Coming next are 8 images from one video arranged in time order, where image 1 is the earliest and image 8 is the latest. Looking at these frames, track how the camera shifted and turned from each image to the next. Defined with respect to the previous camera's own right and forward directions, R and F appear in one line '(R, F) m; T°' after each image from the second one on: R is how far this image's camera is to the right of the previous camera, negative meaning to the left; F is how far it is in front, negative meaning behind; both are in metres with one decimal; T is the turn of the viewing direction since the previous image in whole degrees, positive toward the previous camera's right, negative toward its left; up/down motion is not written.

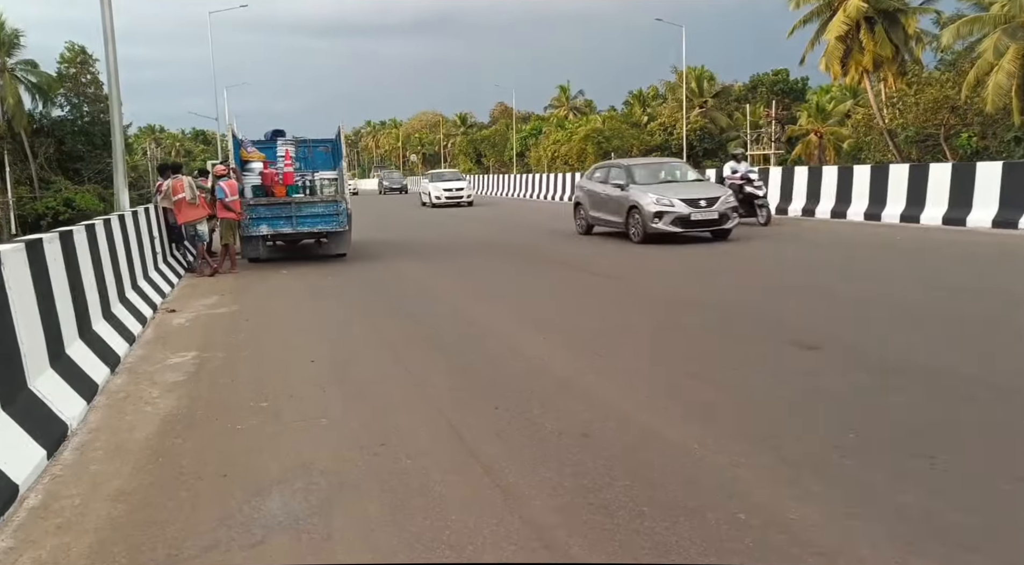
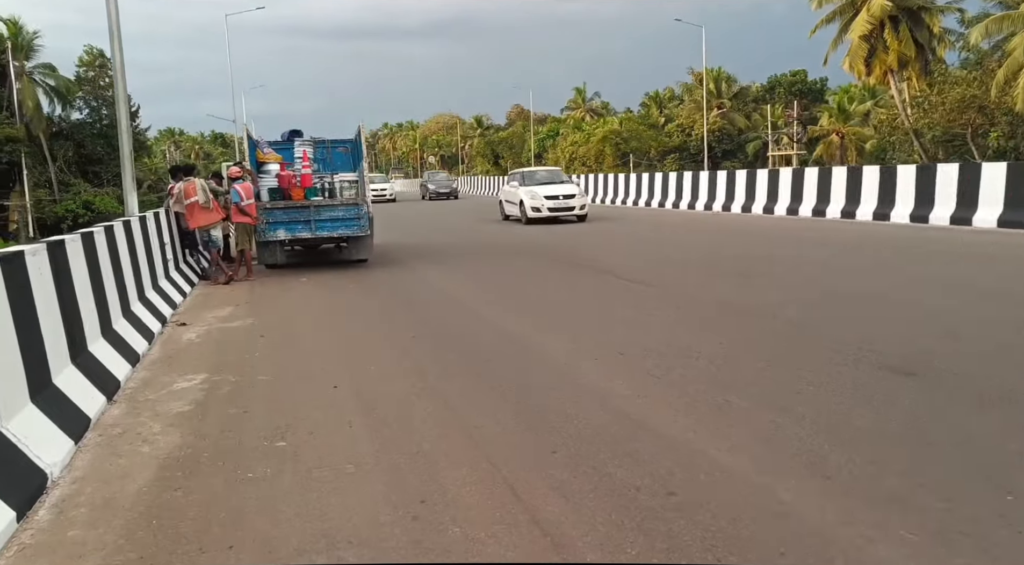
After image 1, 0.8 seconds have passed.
(-0.2, +0.7) m; -1°
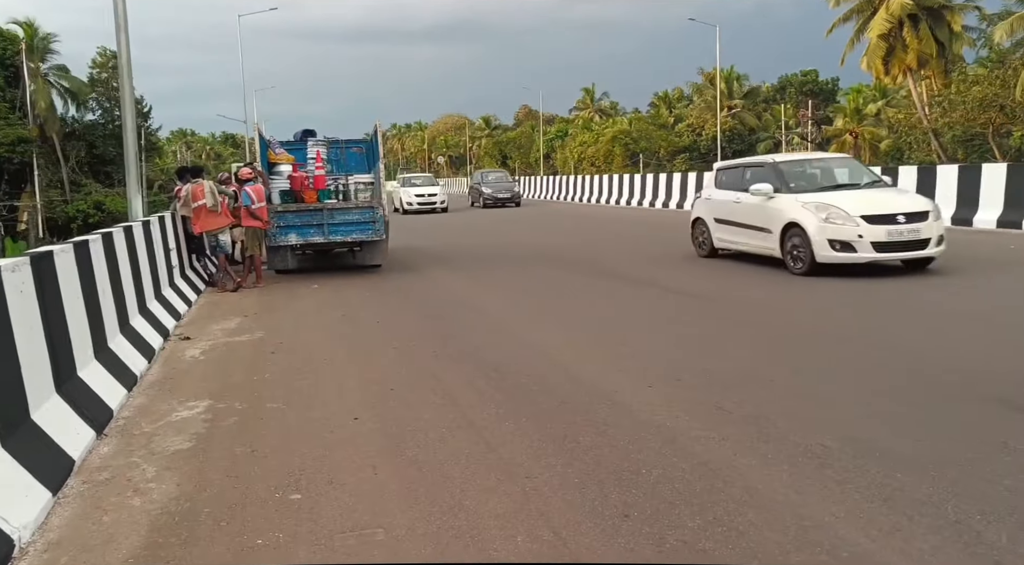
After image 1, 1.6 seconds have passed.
(-0.2, +0.7) m; -1°
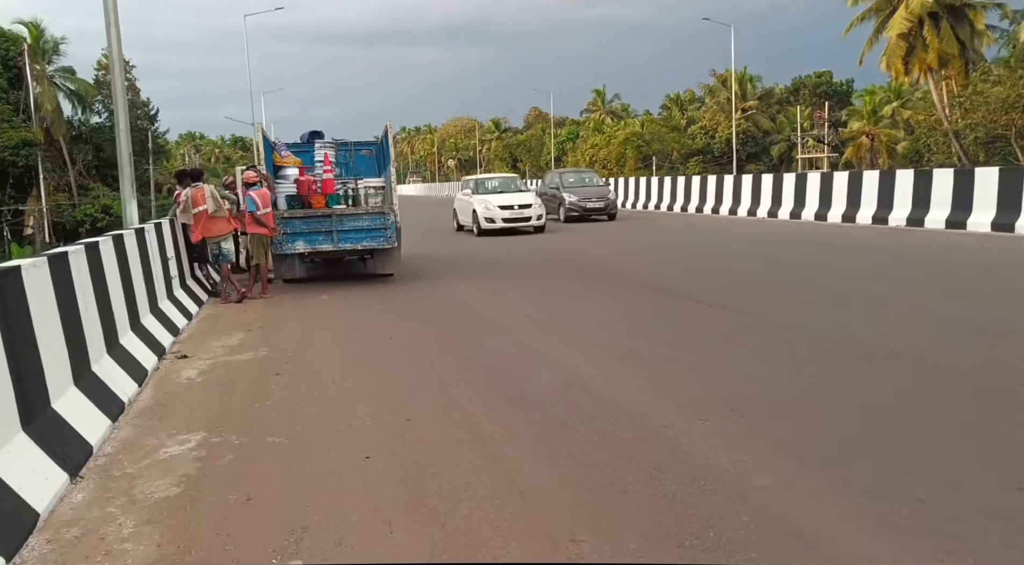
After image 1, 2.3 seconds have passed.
(-0.1, +0.6) m; -1°
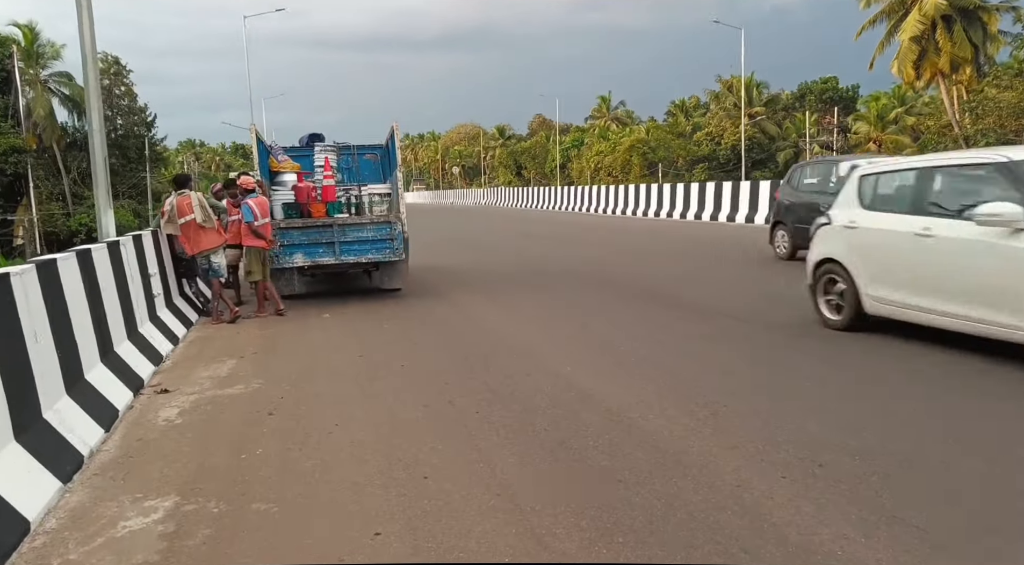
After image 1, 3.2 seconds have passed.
(-0.2, +0.8) m; 0°
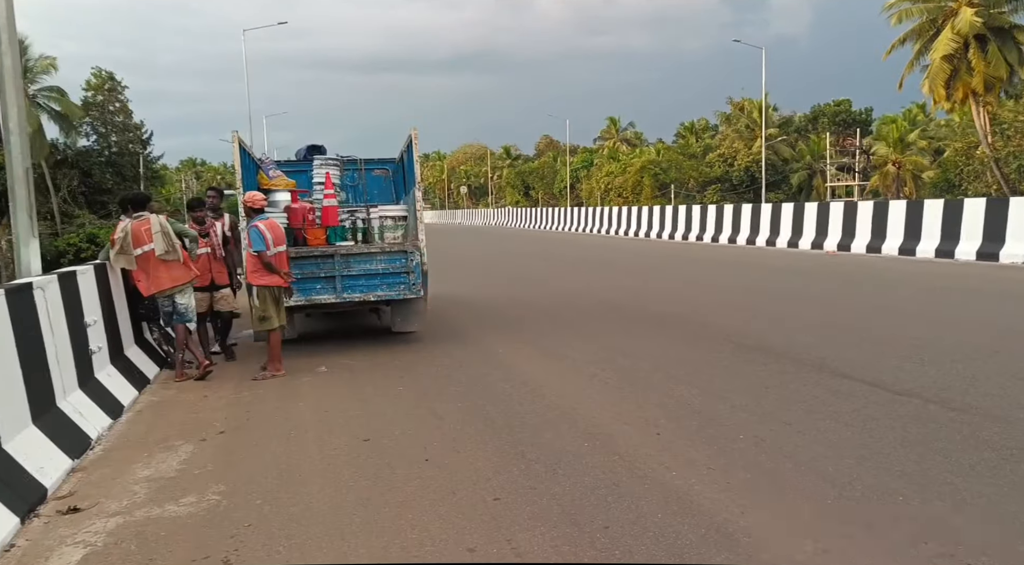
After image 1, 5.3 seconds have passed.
(-0.4, +1.8) m; -1°
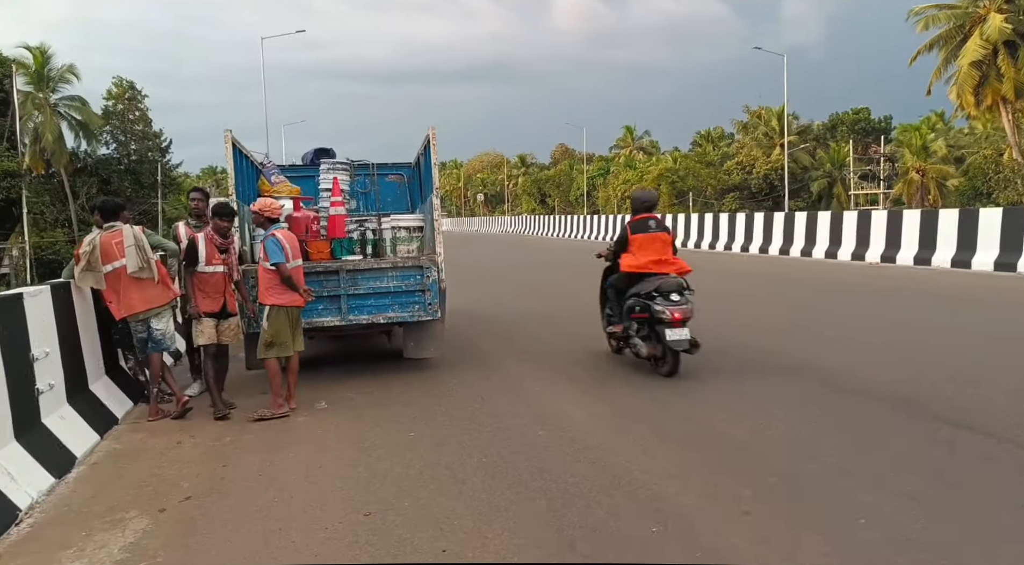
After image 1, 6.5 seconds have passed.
(-0.1, +1.0) m; -1°
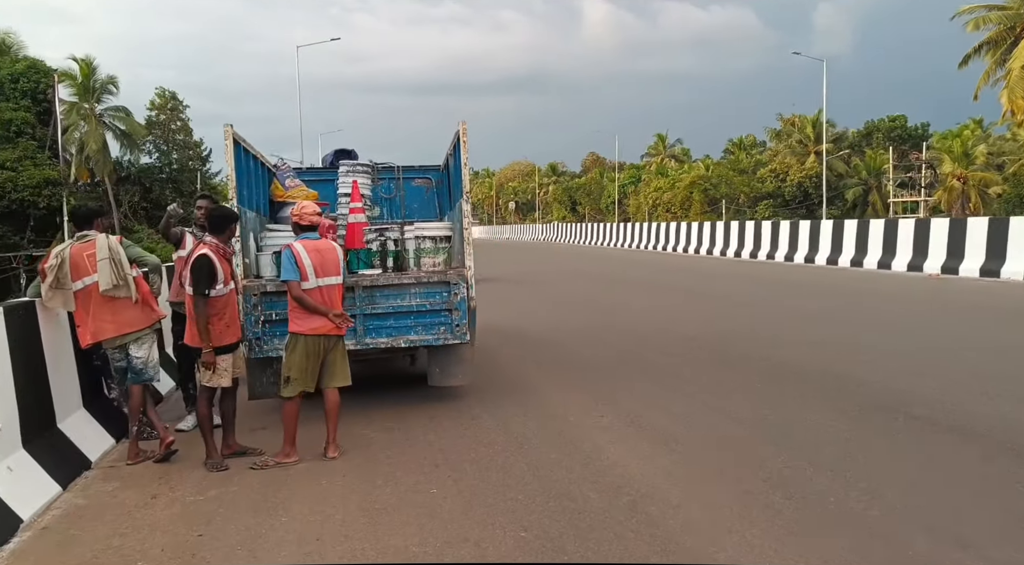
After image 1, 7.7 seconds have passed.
(-0.1, +0.9) m; -2°
